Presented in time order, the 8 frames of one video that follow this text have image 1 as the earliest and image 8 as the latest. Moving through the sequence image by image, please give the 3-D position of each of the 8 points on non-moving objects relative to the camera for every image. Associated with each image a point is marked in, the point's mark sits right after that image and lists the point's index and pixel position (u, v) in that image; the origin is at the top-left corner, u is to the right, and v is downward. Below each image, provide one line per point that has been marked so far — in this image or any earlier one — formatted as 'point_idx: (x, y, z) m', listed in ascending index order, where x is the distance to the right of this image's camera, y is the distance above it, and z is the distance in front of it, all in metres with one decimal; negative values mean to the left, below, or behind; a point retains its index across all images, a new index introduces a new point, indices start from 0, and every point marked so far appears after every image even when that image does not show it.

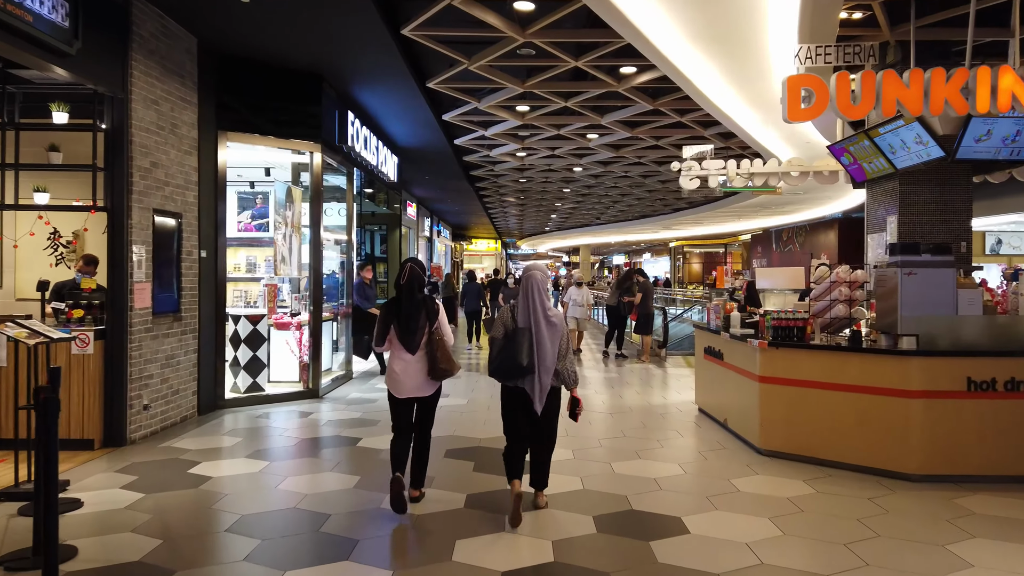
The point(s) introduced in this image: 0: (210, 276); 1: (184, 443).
0: (-2.4, +0.1, +5.8) m
1: (-2.1, -1.0, +4.8) m
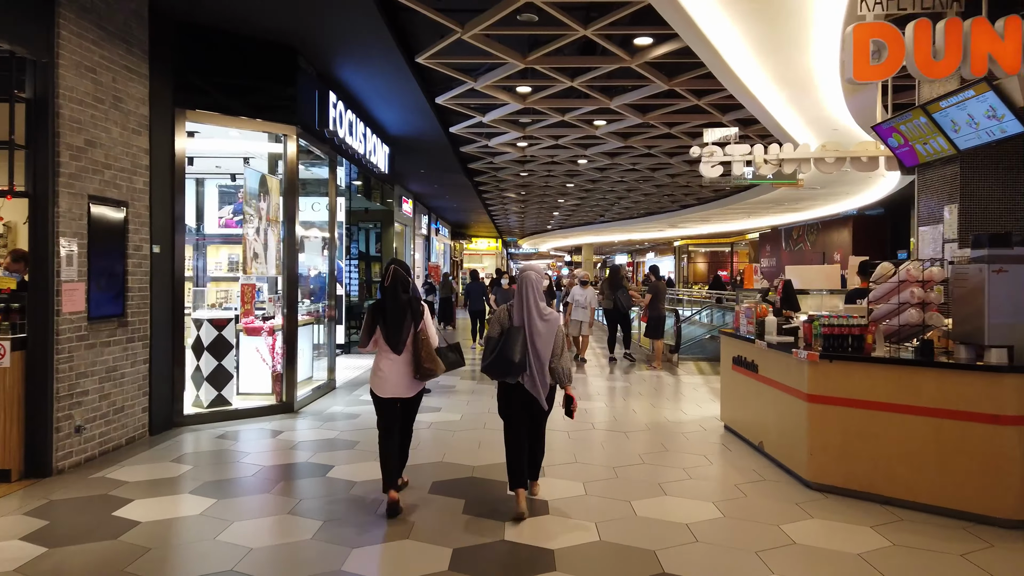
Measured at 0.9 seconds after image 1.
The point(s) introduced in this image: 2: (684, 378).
0: (-2.4, +0.1, +5.1) m
1: (-2.2, -1.0, +4.1) m
2: (+2.0, -1.1, +8.8) m
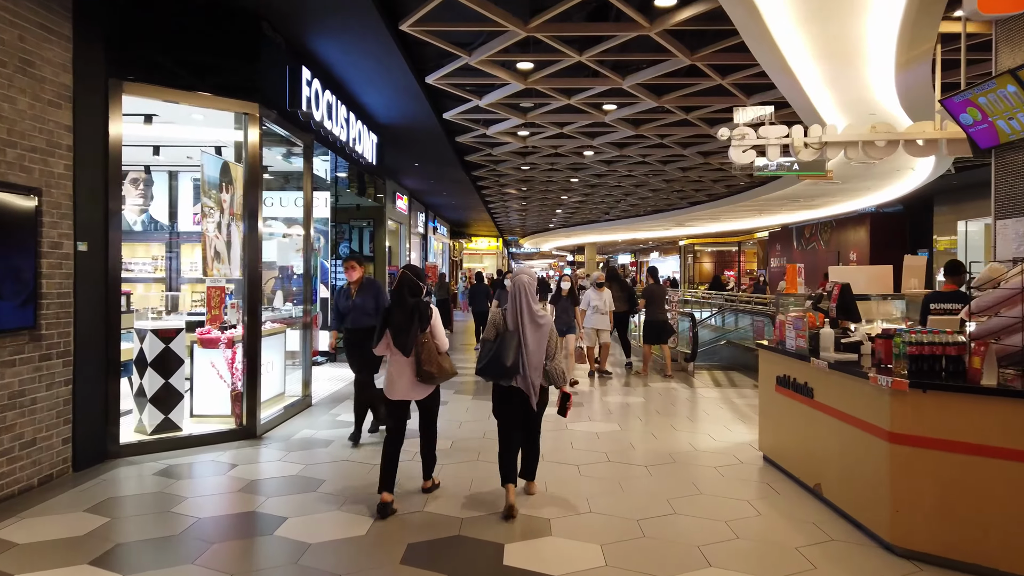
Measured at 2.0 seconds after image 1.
0: (-2.4, +0.1, +4.2) m
1: (-2.2, -1.0, +3.3) m
2: (+2.0, -1.1, +7.9) m
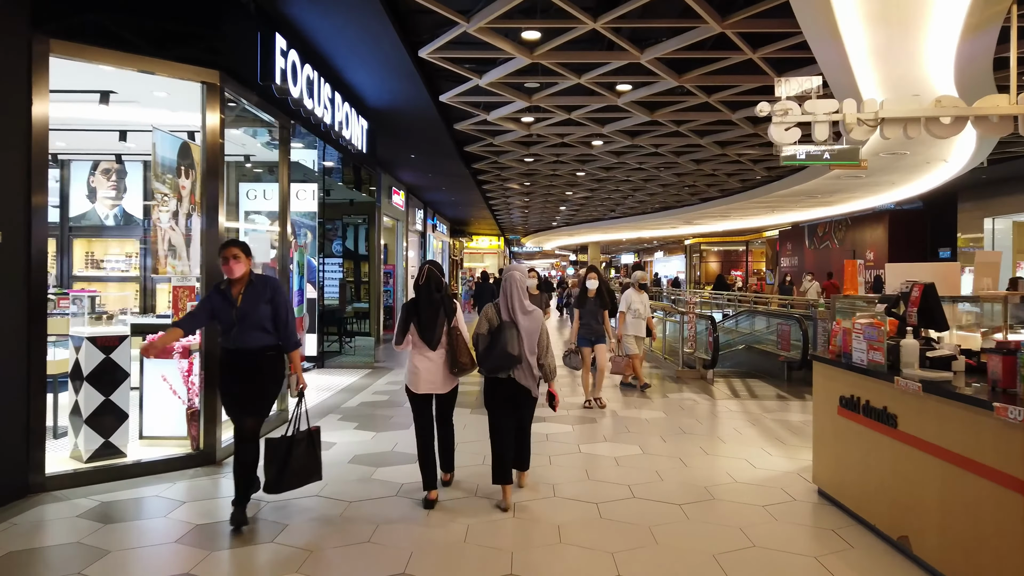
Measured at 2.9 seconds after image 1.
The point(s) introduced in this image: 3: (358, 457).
0: (-2.4, +0.1, +3.5) m
1: (-2.1, -1.0, +2.5) m
2: (+2.1, -1.1, +7.2) m
3: (-0.9, -1.0, +4.4) m
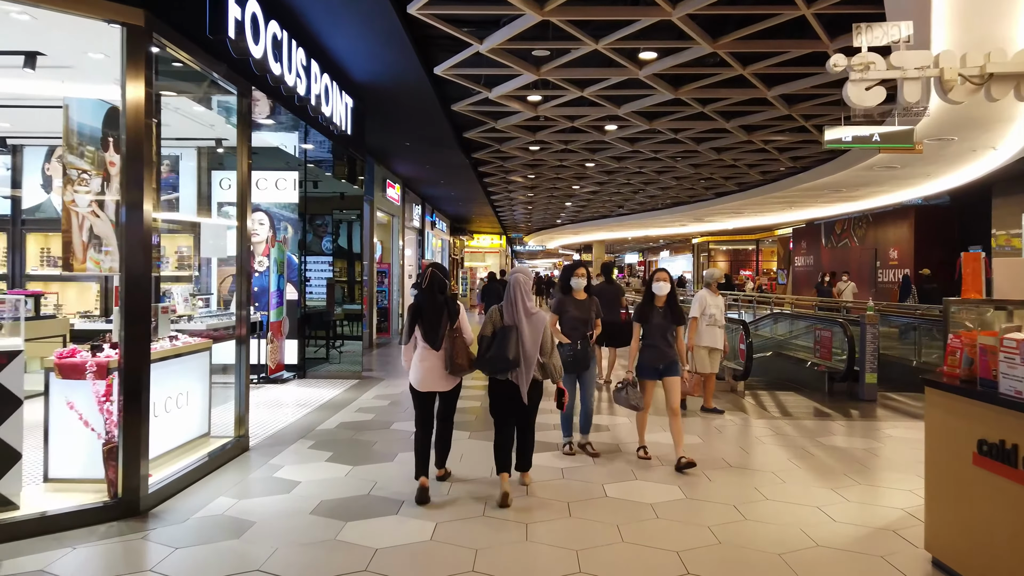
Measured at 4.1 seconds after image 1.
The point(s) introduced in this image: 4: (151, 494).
0: (-2.3, +0.1, +2.6) m
1: (-2.1, -1.1, +1.6) m
2: (+2.1, -1.1, +6.3) m
3: (-0.9, -1.0, +3.5) m
4: (-1.7, -1.0, +3.4) m
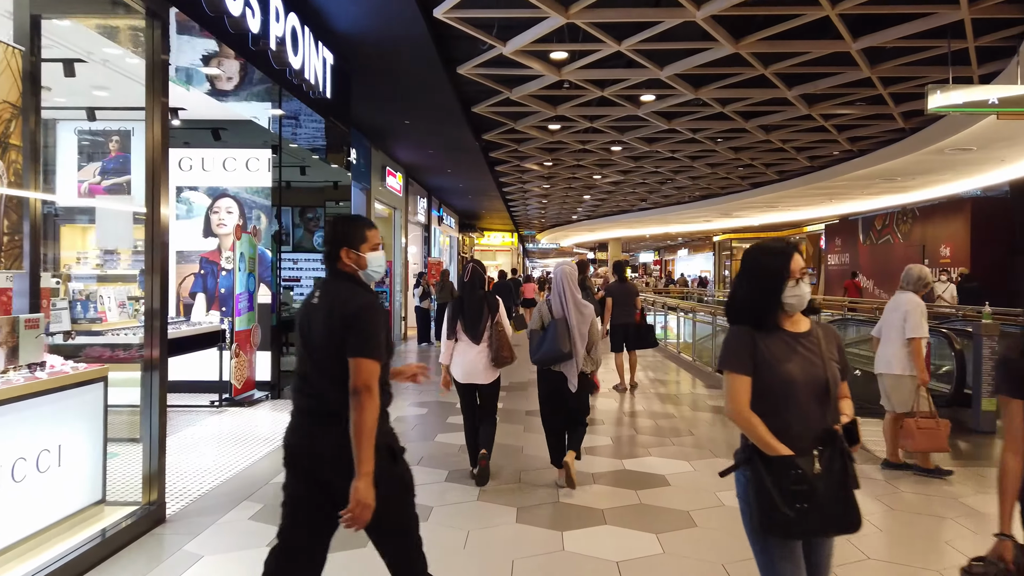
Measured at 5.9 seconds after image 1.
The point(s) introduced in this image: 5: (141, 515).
0: (-2.2, 0.0, +1.2) m
1: (-2.0, -1.1, +0.2) m
2: (+2.2, -1.1, +4.9) m
3: (-0.8, -1.0, +2.1) m
4: (-1.6, -1.0, +2.1) m
5: (-1.6, -1.0, +3.2) m
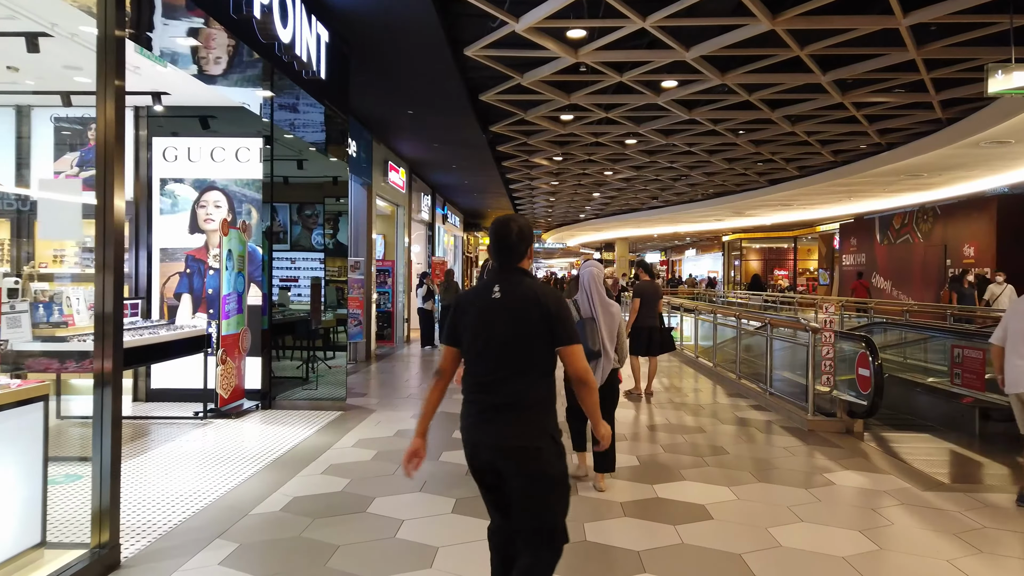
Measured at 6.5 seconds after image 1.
0: (-2.2, 0.0, +0.7) m
1: (-2.0, -1.1, -0.3) m
2: (+2.3, -1.1, +4.3) m
3: (-0.7, -1.0, +1.6) m
4: (-1.5, -1.0, +1.6) m
5: (-1.5, -1.0, +2.7) m
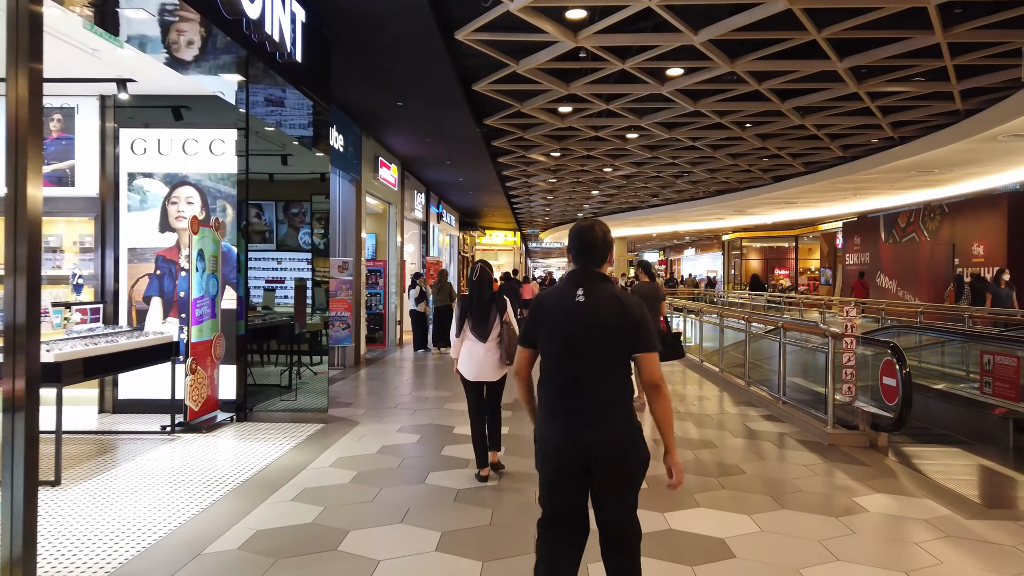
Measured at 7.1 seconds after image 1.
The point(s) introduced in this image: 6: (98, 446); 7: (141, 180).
0: (-2.2, 0.0, +0.3) m
1: (-2.0, -1.1, -0.7) m
2: (+2.3, -1.2, +3.9) m
3: (-0.7, -1.1, +1.2) m
4: (-1.5, -1.0, +1.2) m
5: (-1.5, -1.0, +2.2) m
6: (-2.7, -1.0, +4.9) m
7: (-2.9, +0.8, +5.7) m
